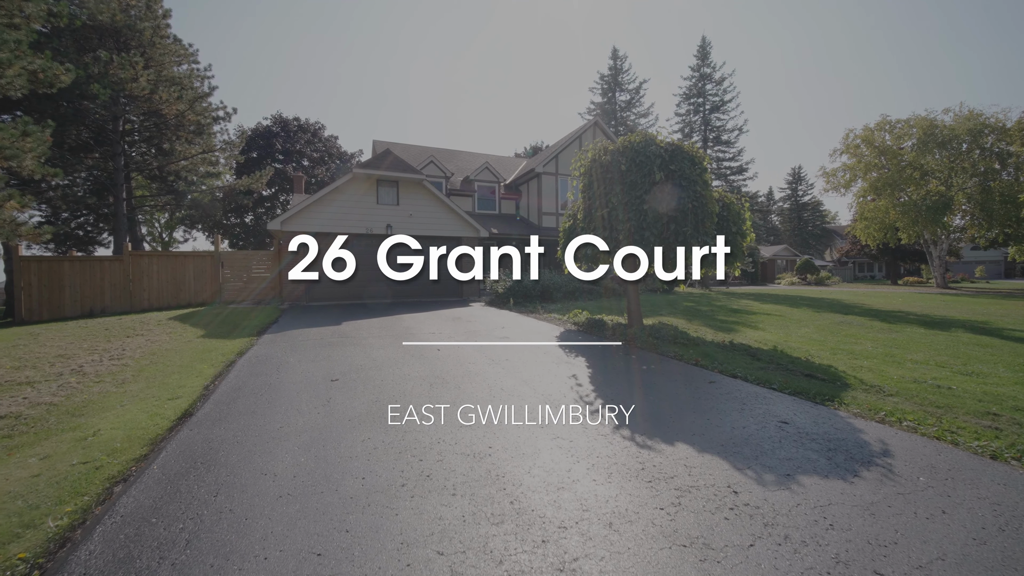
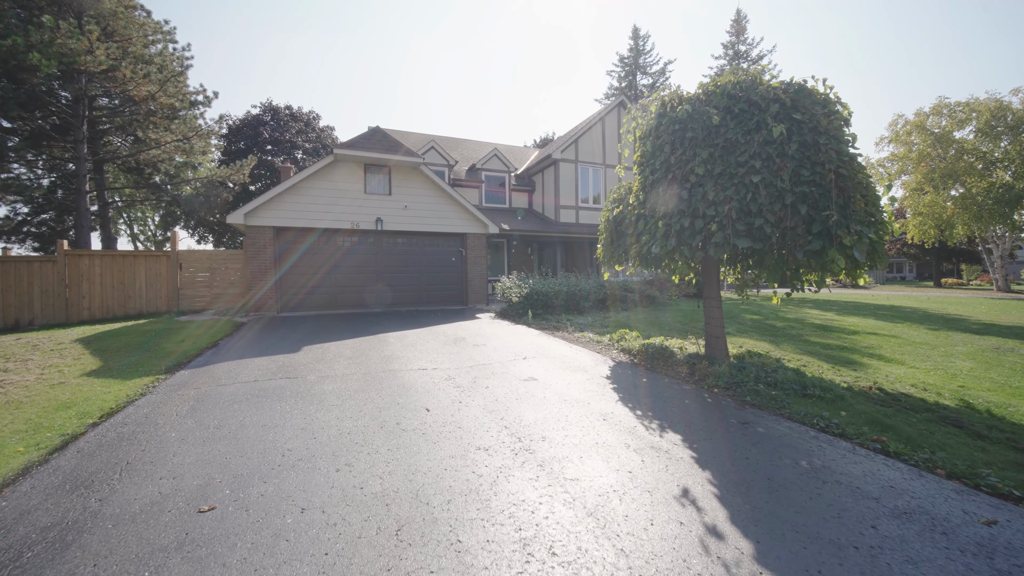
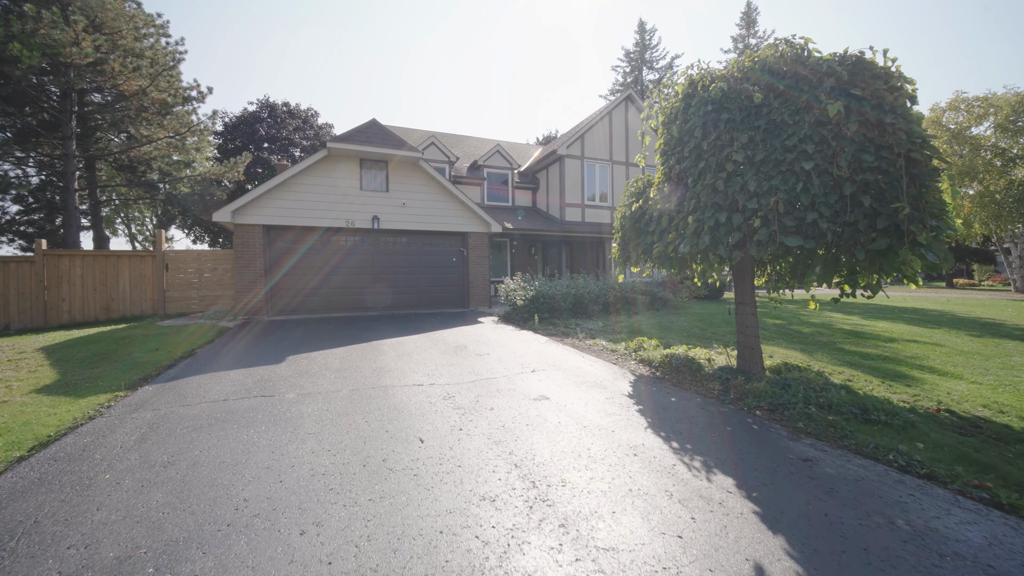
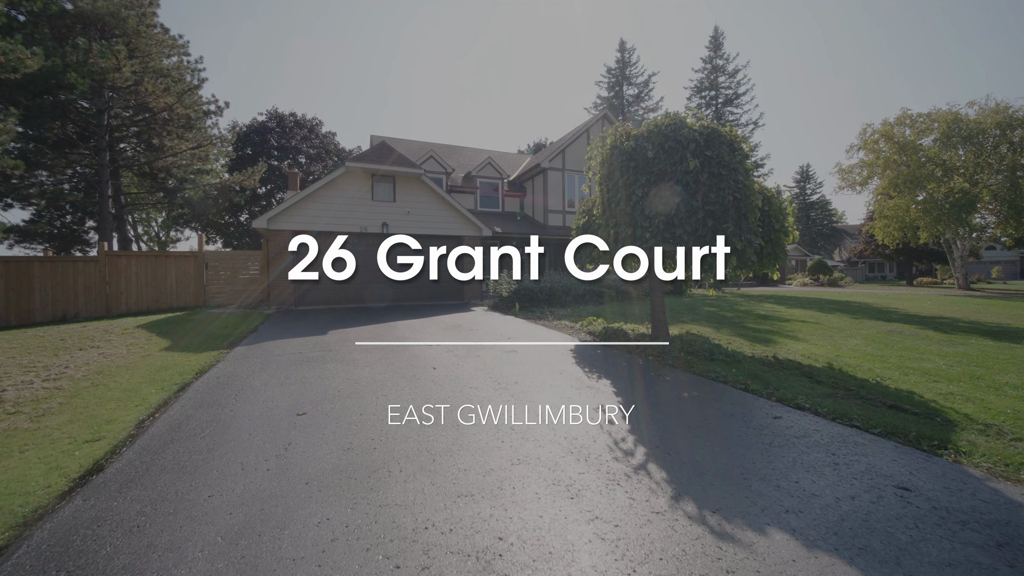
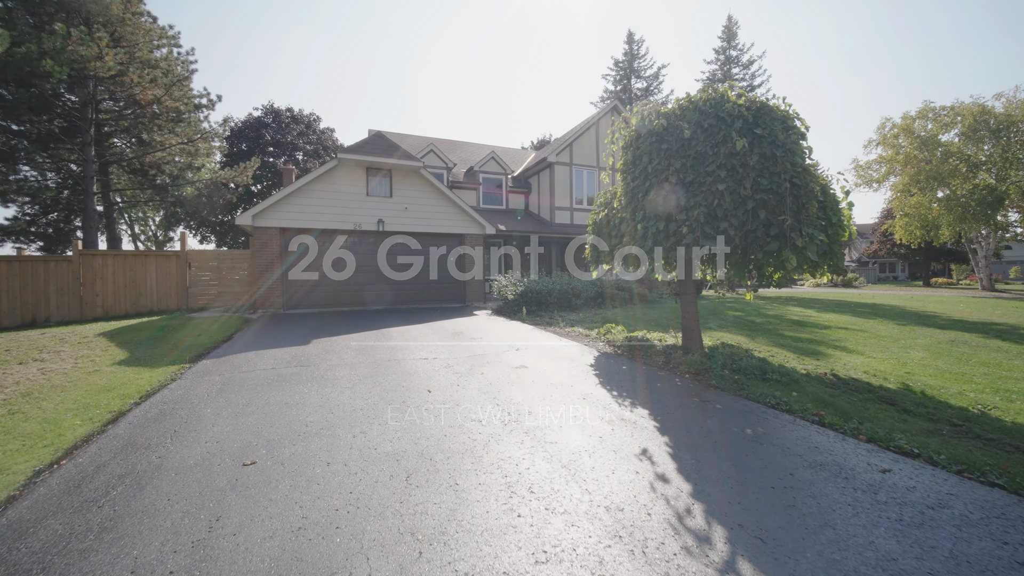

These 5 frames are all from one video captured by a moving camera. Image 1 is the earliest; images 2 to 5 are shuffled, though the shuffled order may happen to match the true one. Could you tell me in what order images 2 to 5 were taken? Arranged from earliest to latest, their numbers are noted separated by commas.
4, 5, 2, 3
